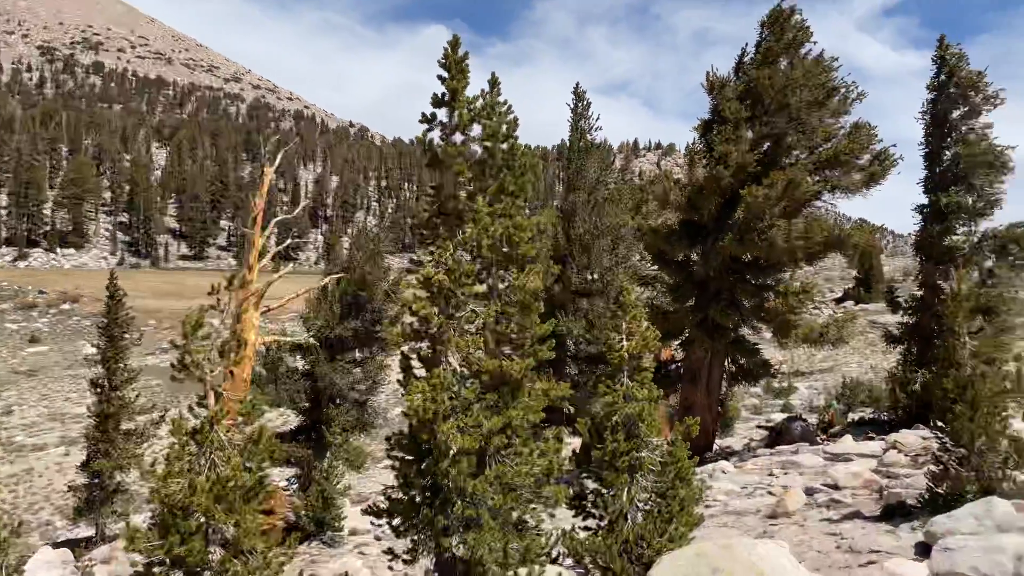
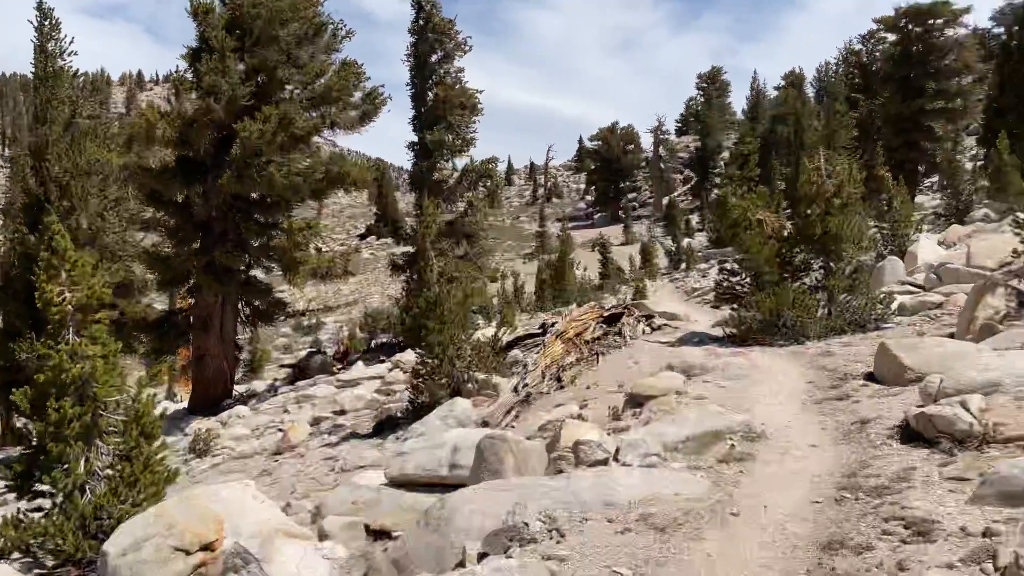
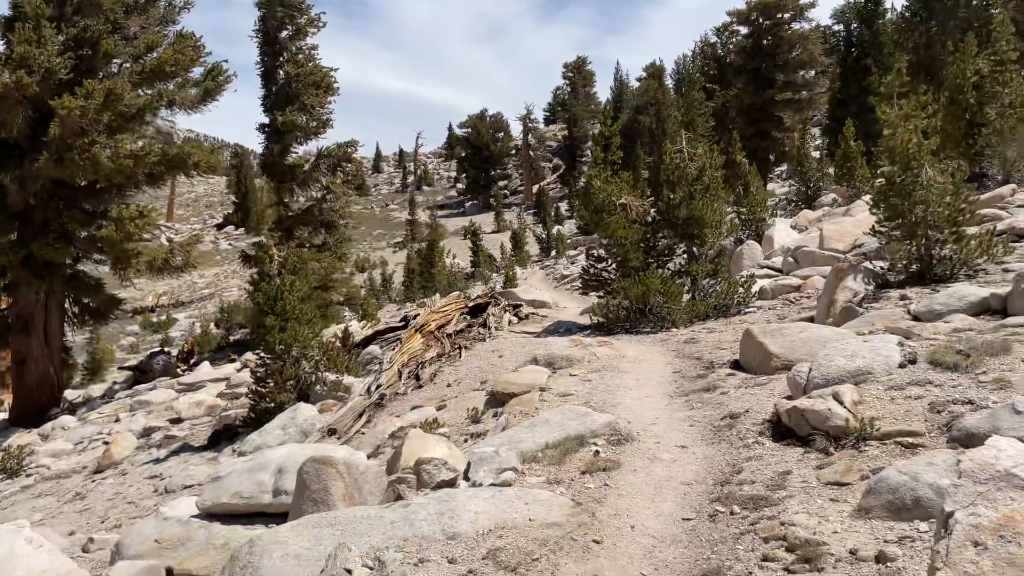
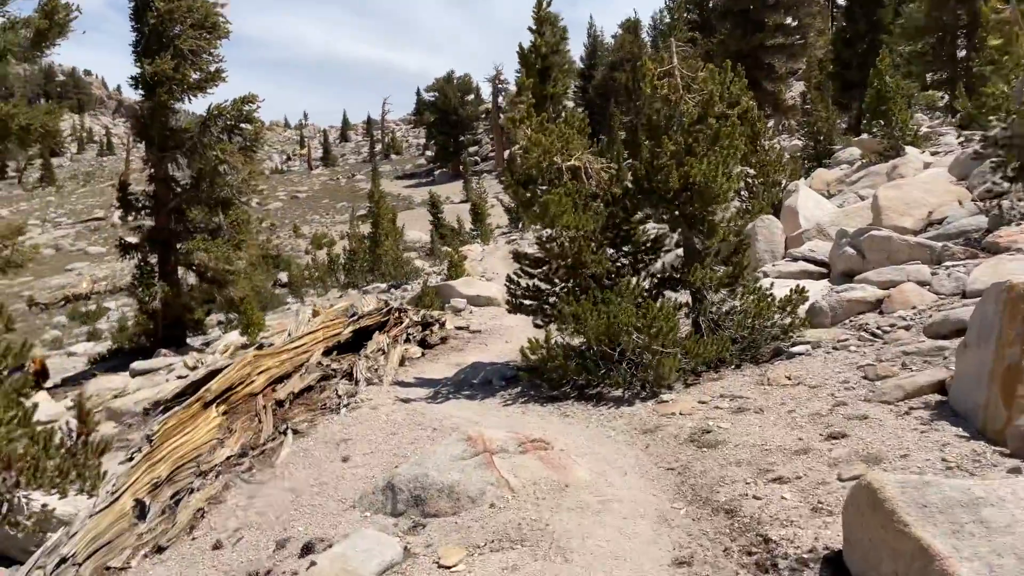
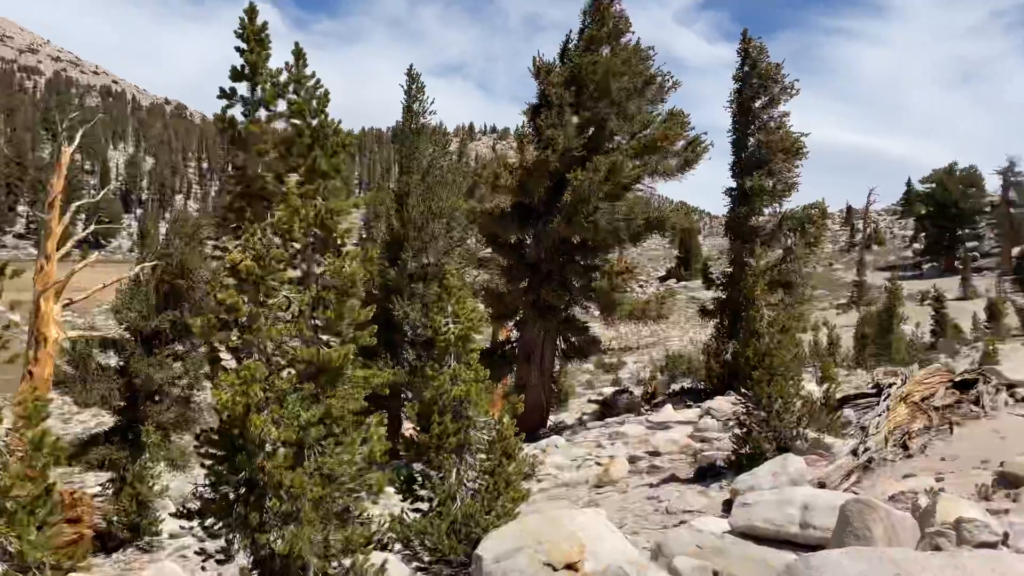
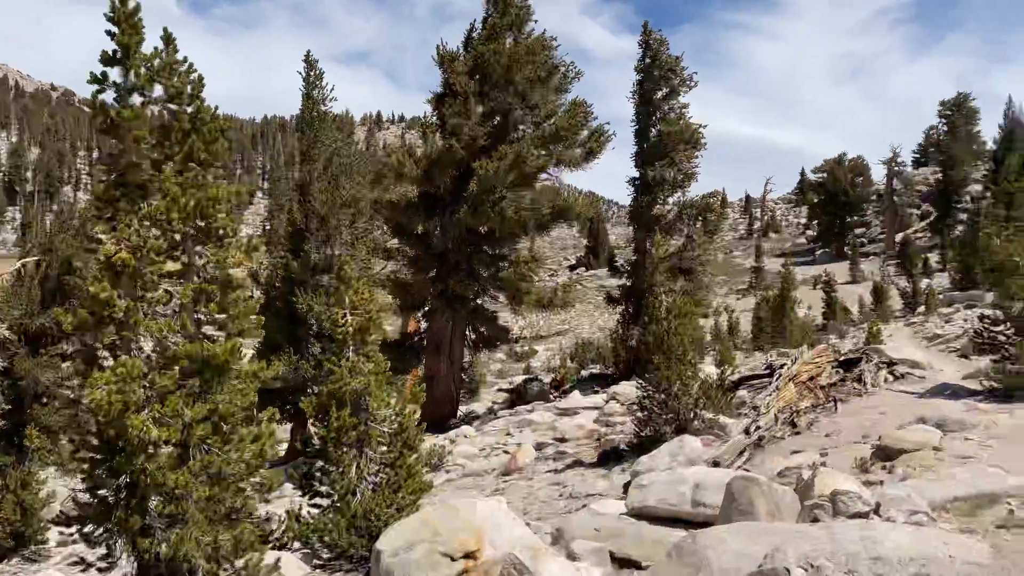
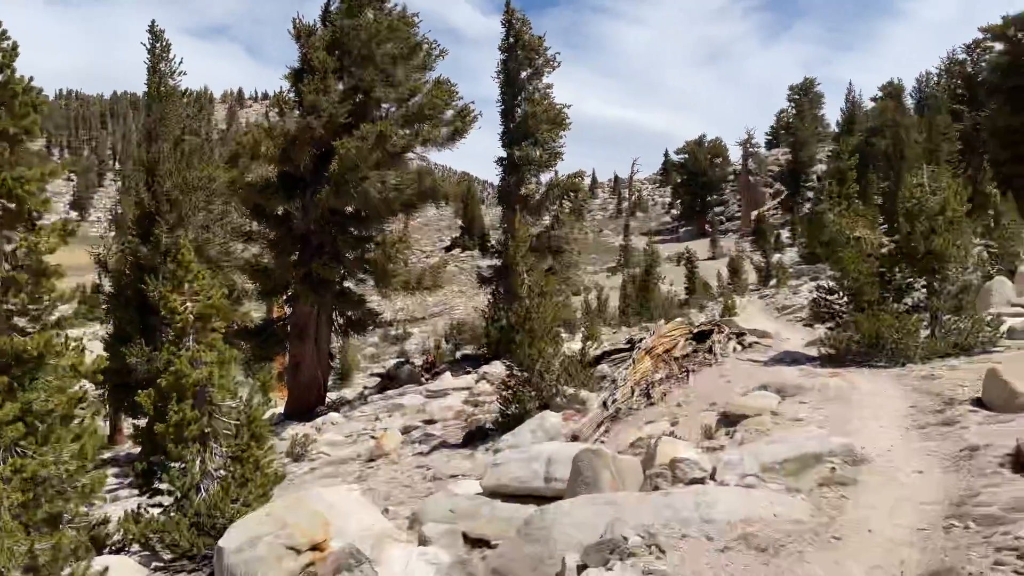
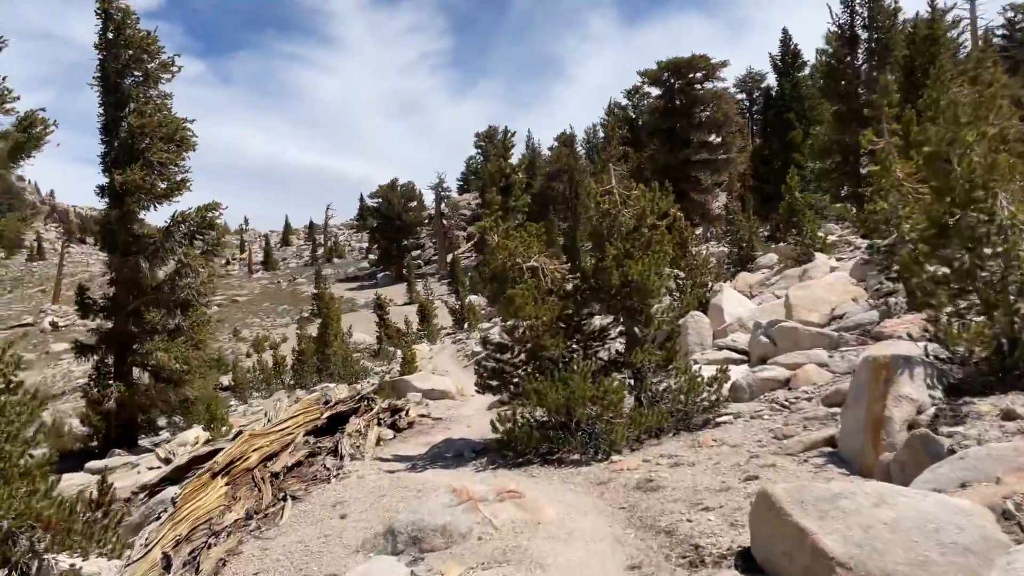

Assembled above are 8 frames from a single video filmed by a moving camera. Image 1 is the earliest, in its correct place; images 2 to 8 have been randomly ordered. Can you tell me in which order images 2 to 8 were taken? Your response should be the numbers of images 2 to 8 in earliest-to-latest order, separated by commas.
5, 6, 7, 2, 3, 8, 4
